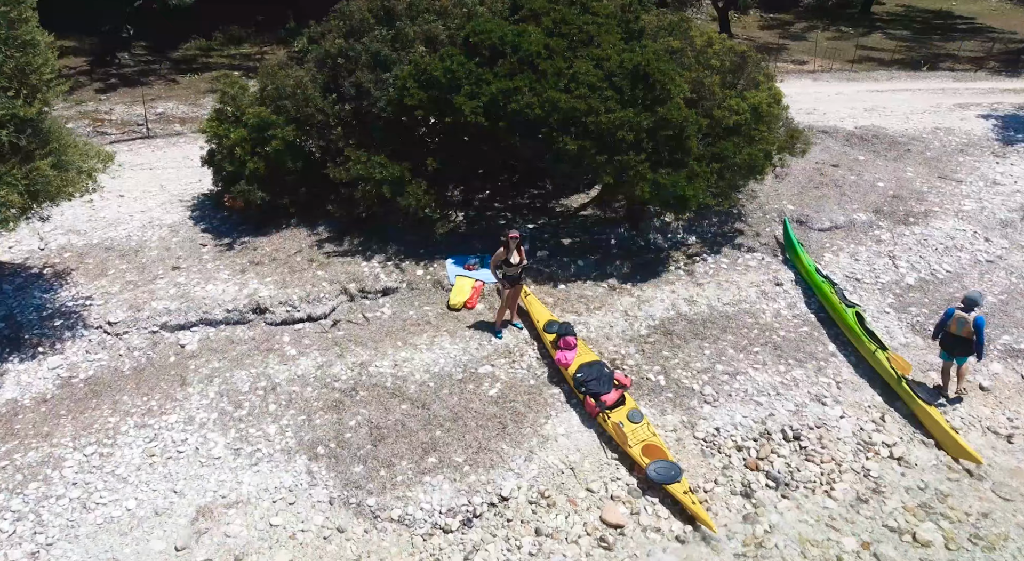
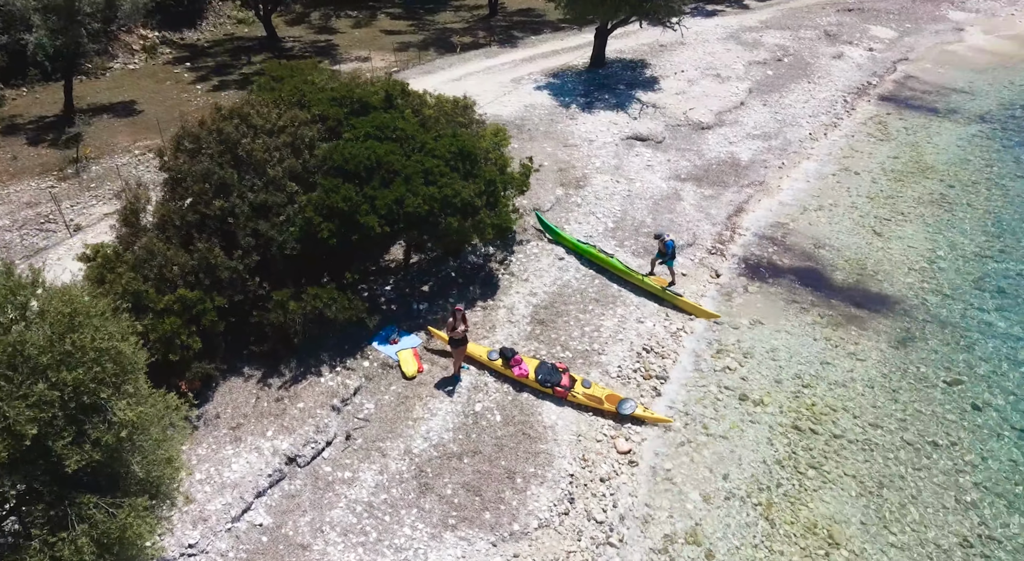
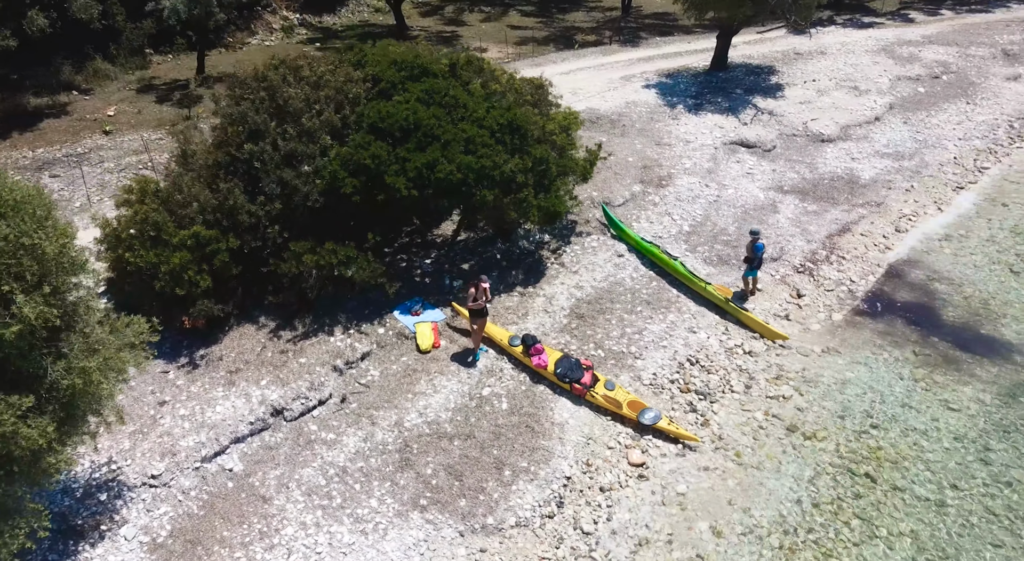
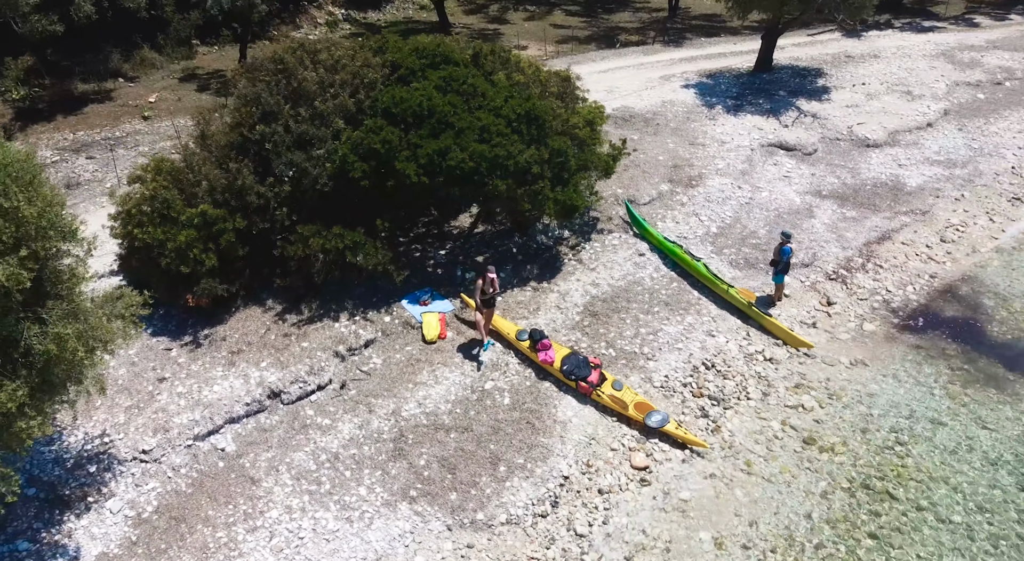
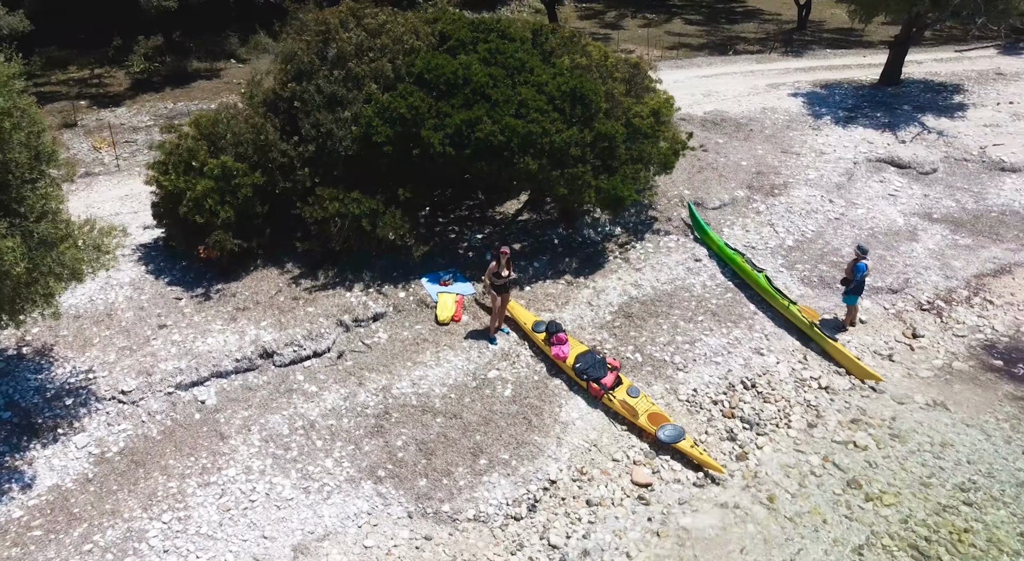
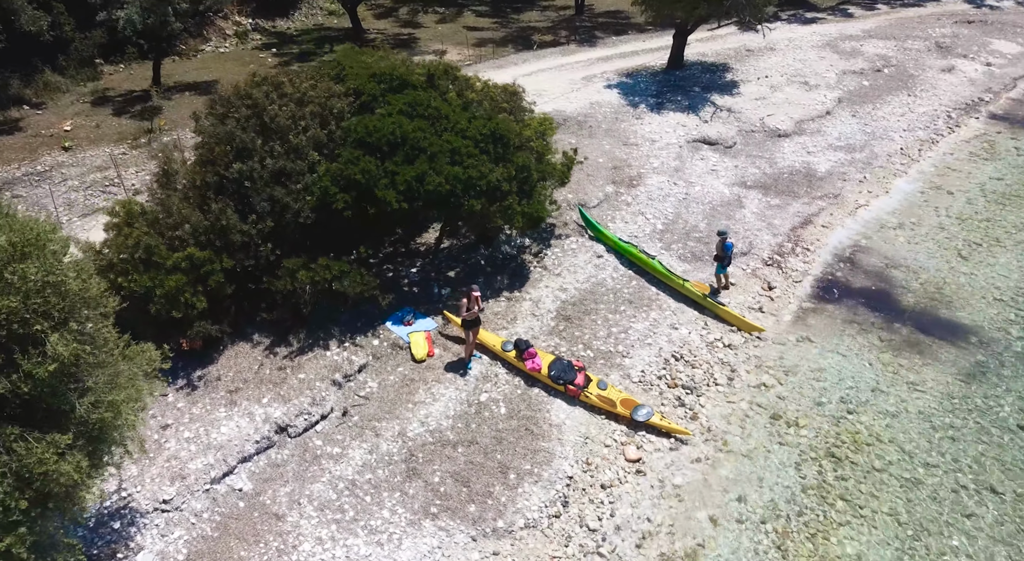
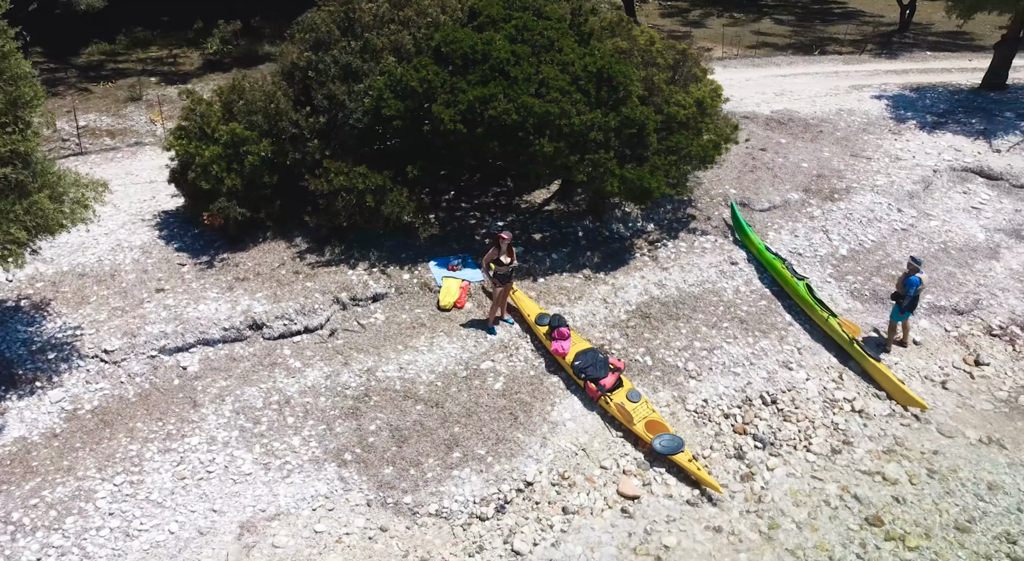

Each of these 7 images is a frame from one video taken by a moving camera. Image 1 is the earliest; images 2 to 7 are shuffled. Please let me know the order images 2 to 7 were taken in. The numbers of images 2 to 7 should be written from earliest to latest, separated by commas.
7, 5, 4, 3, 6, 2
